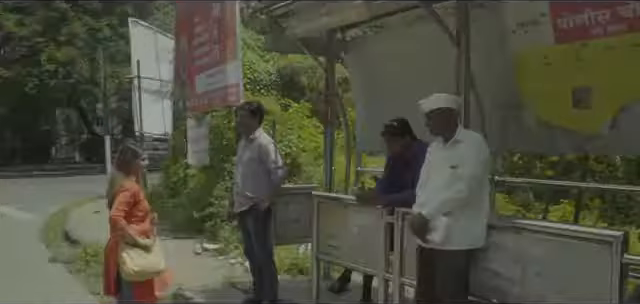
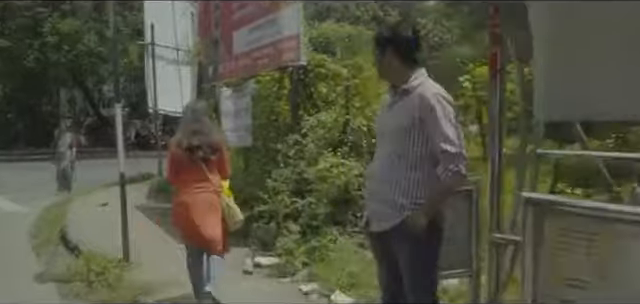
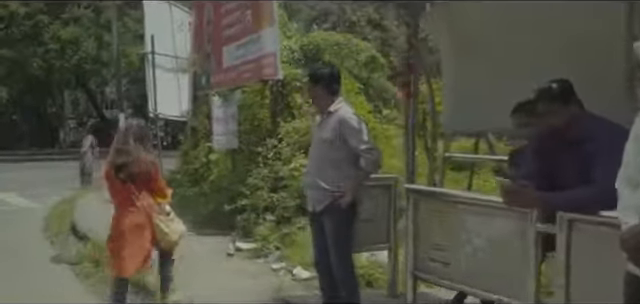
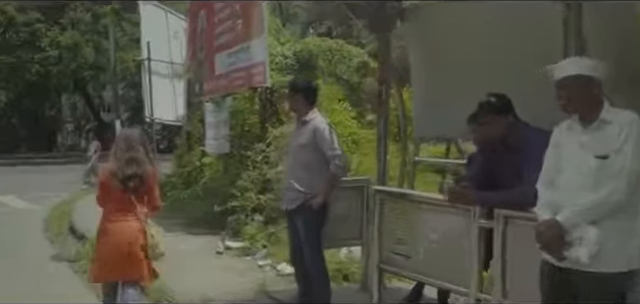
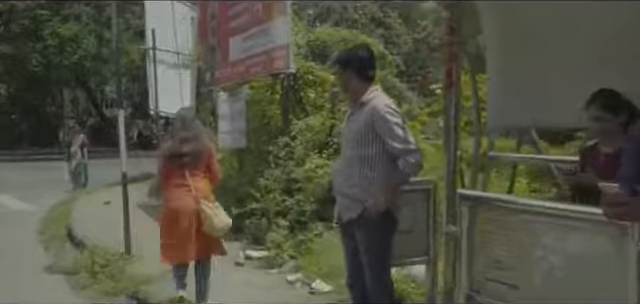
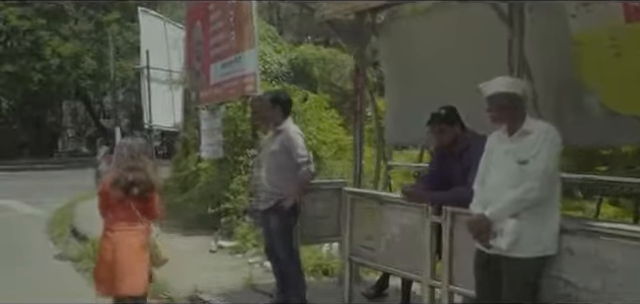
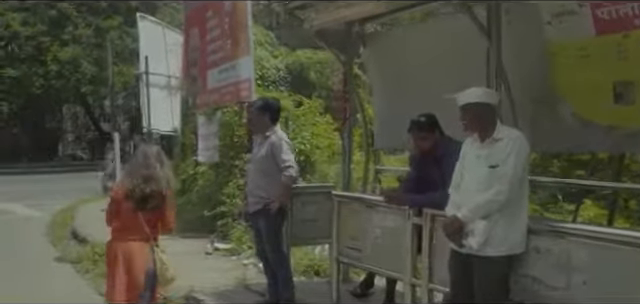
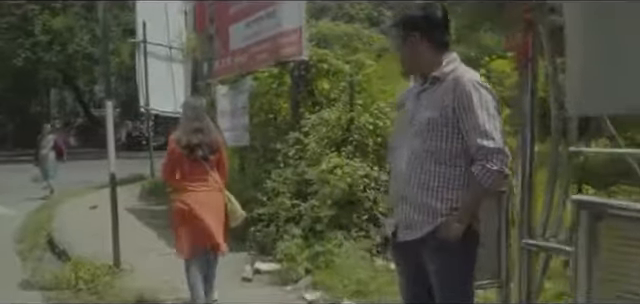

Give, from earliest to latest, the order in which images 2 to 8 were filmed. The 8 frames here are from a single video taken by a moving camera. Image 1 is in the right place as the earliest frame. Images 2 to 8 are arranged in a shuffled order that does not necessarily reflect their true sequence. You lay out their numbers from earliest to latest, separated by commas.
7, 6, 4, 3, 5, 2, 8
